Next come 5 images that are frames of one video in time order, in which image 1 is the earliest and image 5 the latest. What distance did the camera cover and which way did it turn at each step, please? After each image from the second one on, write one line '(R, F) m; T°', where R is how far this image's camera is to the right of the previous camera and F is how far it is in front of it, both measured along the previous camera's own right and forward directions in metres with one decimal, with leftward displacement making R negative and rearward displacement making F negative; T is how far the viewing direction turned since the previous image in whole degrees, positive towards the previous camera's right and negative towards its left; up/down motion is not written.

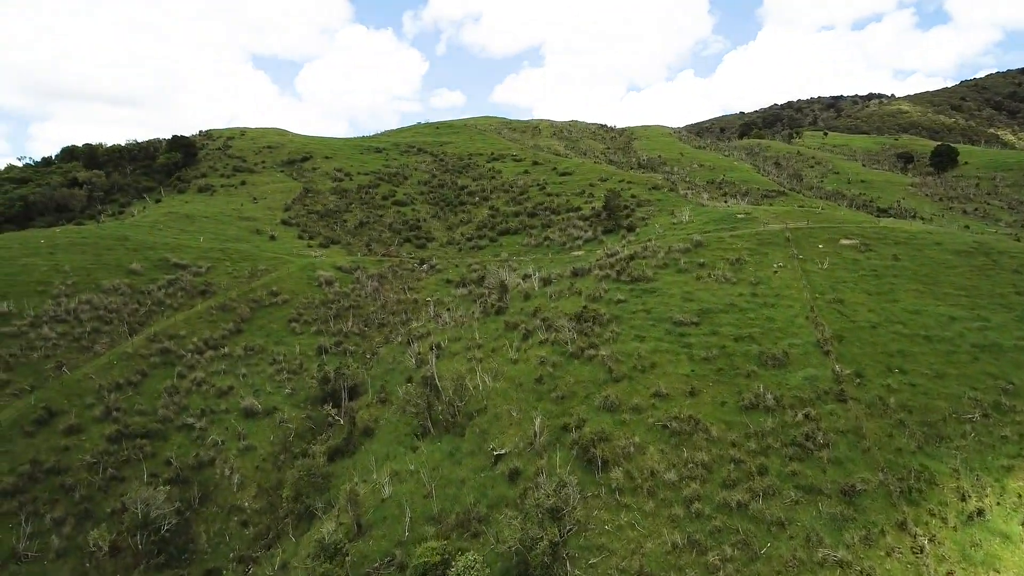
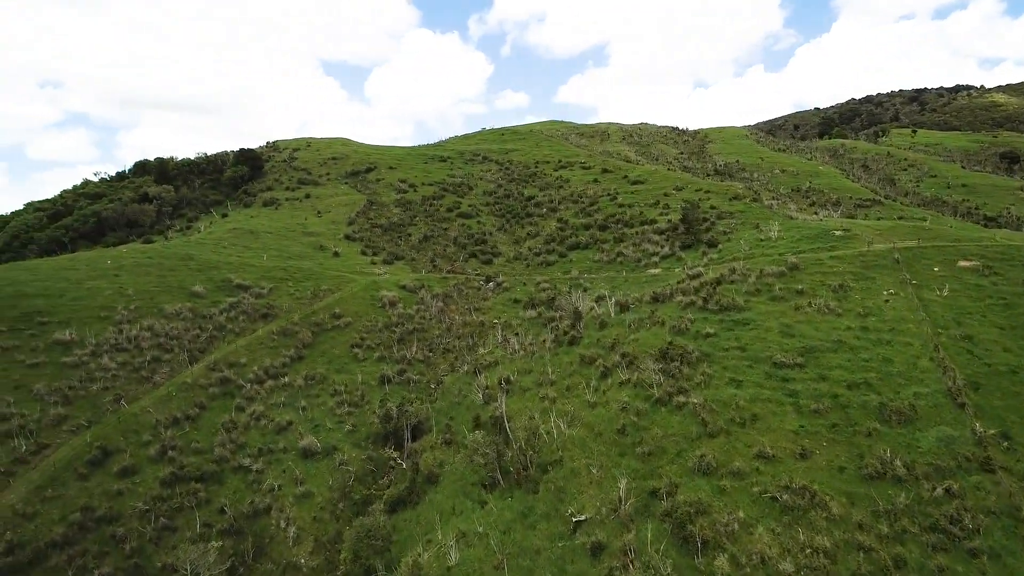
(-0.4, +1.8) m; -5°
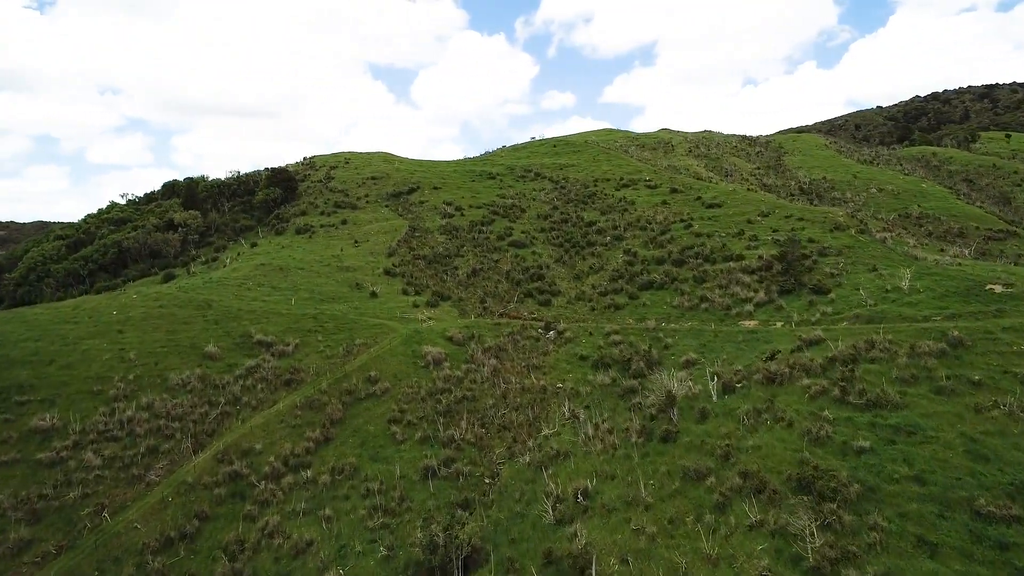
(-0.9, +4.7) m; -3°
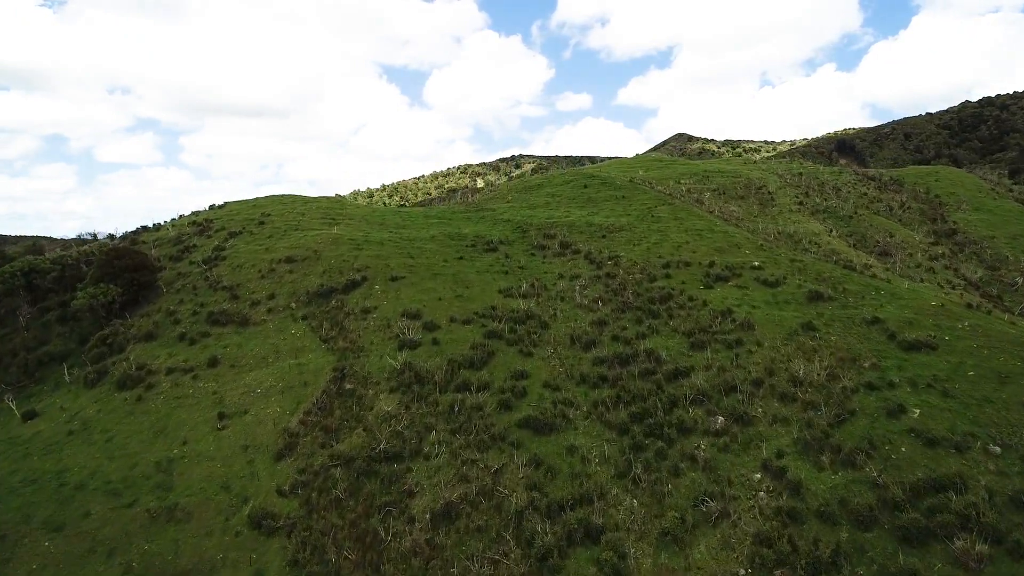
(-0.2, +18.4) m; -1°
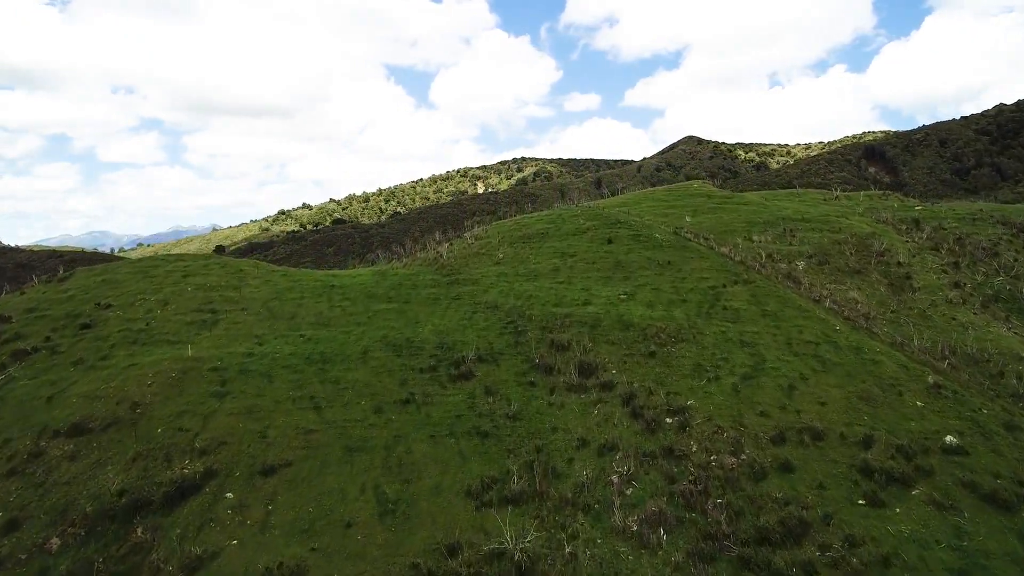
(+0.5, +12.3) m; 0°
